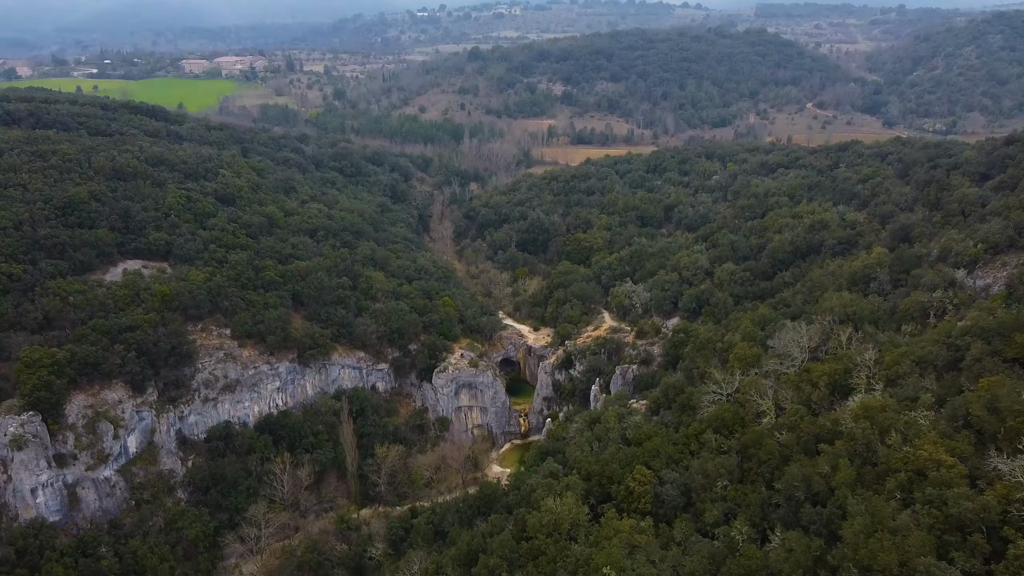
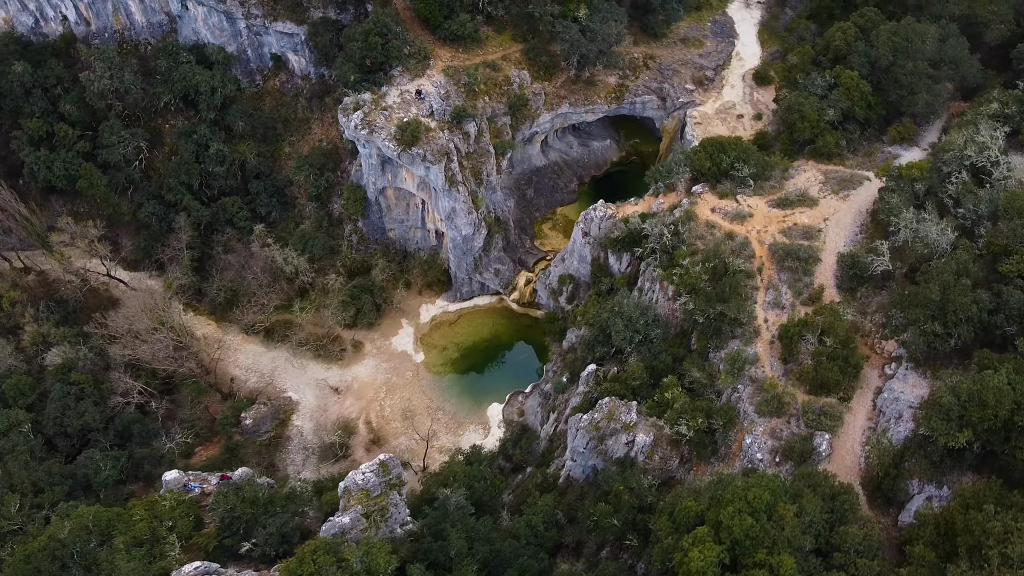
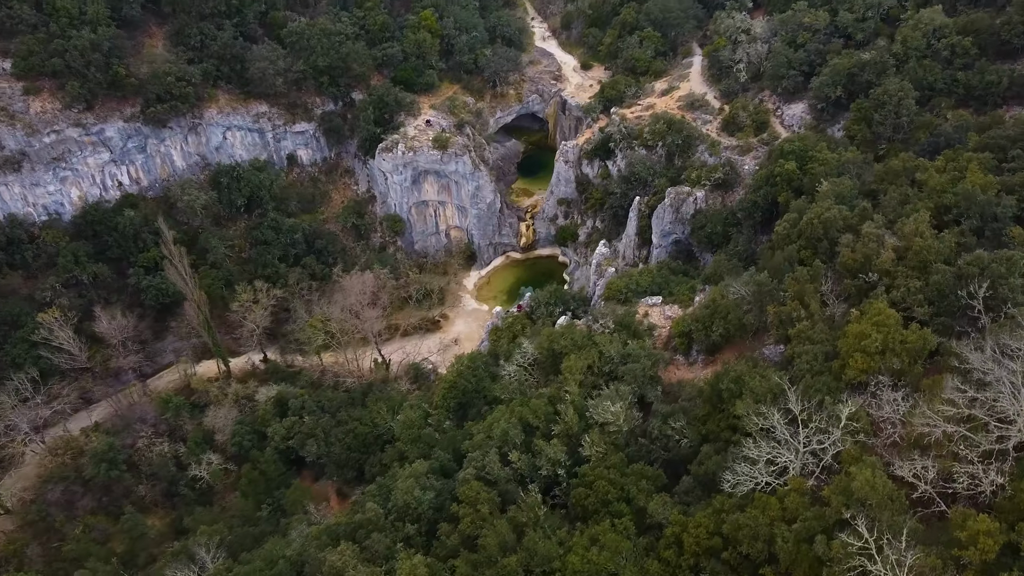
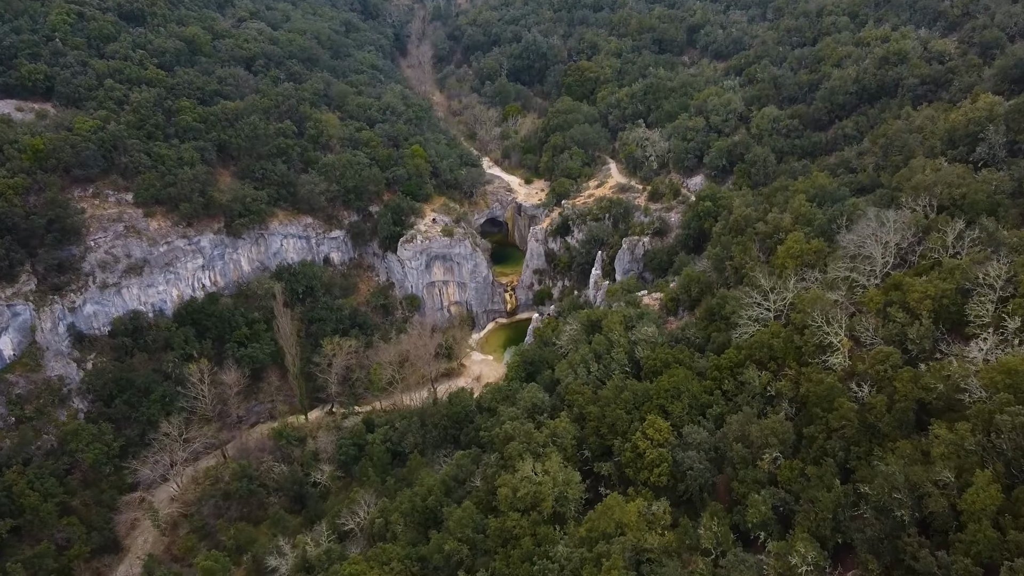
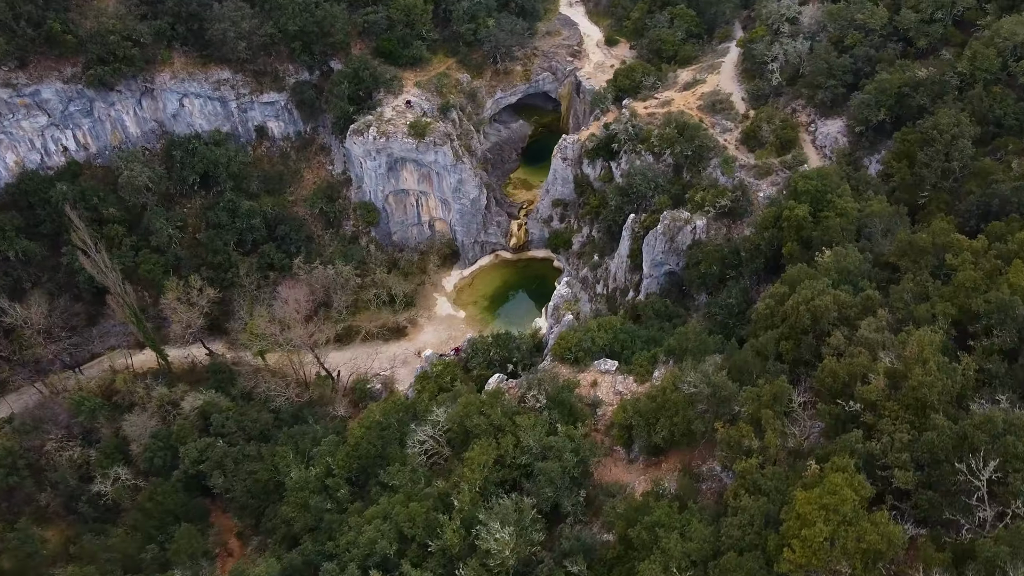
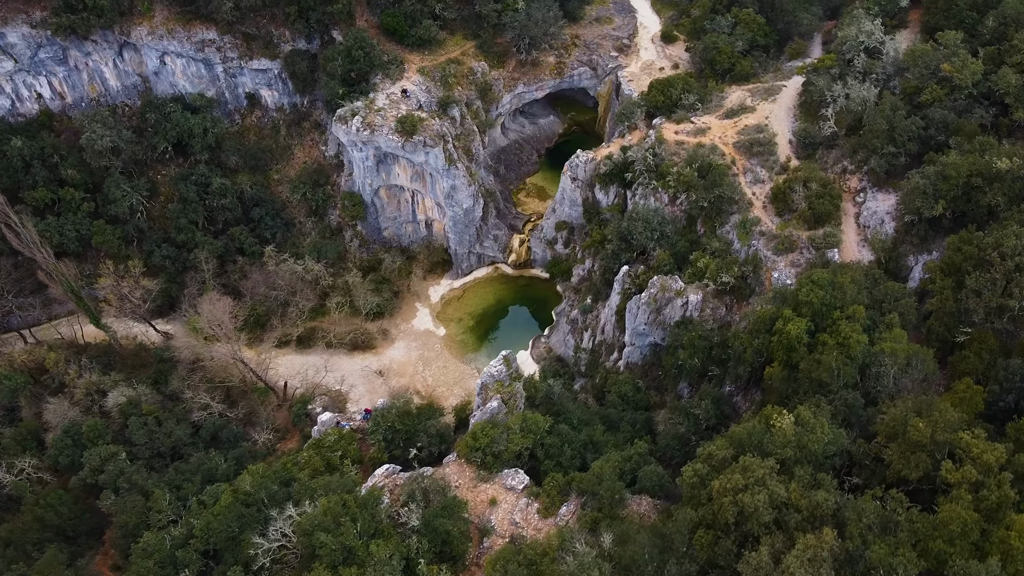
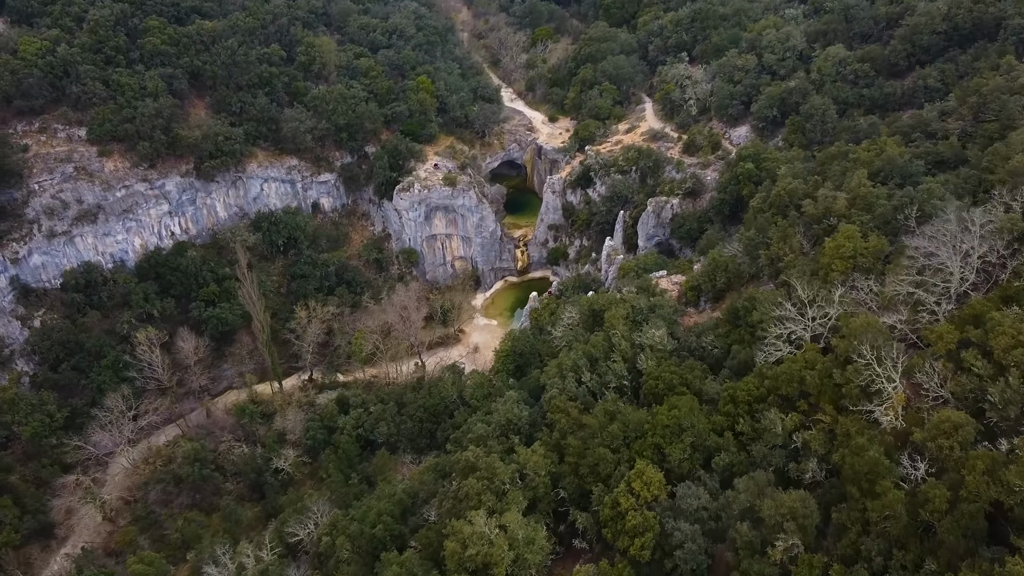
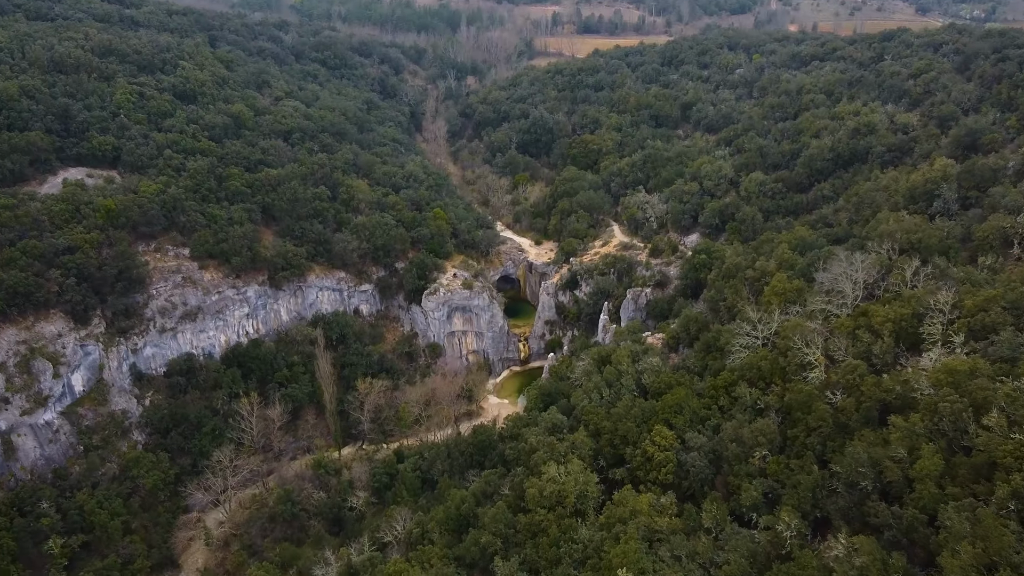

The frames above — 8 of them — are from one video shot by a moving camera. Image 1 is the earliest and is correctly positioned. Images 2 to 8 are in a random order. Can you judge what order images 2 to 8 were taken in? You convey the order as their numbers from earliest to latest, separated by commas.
8, 4, 7, 3, 5, 6, 2
